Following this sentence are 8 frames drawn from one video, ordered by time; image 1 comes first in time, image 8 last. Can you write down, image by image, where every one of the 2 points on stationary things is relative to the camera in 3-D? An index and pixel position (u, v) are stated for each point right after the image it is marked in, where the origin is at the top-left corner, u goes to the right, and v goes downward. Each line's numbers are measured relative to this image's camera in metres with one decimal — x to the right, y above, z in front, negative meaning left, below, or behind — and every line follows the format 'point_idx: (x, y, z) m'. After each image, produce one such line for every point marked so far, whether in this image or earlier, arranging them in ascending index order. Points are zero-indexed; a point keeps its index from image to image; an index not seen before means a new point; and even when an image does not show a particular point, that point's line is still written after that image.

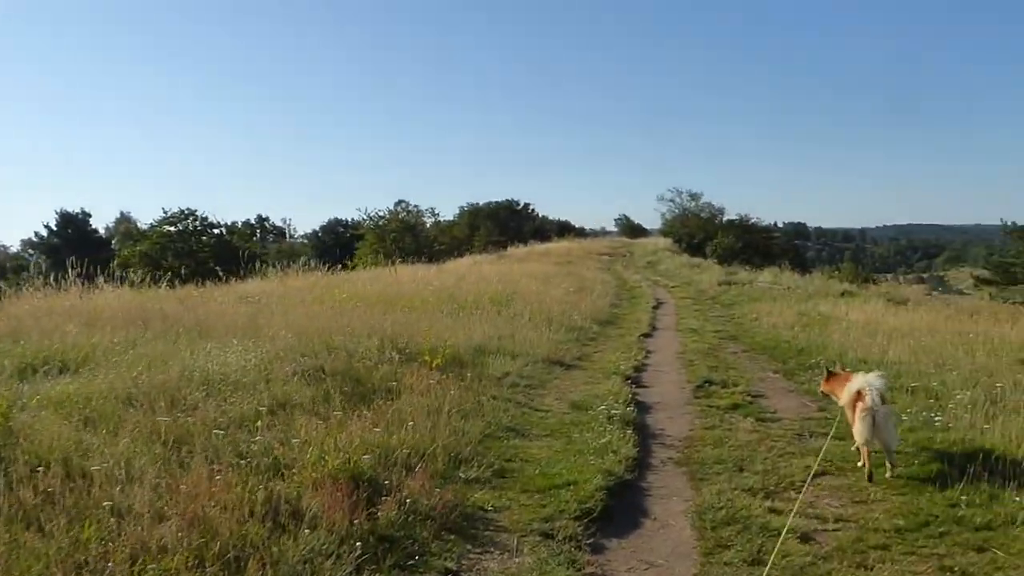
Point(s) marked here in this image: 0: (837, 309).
0: (+6.9, -0.4, +15.9) m
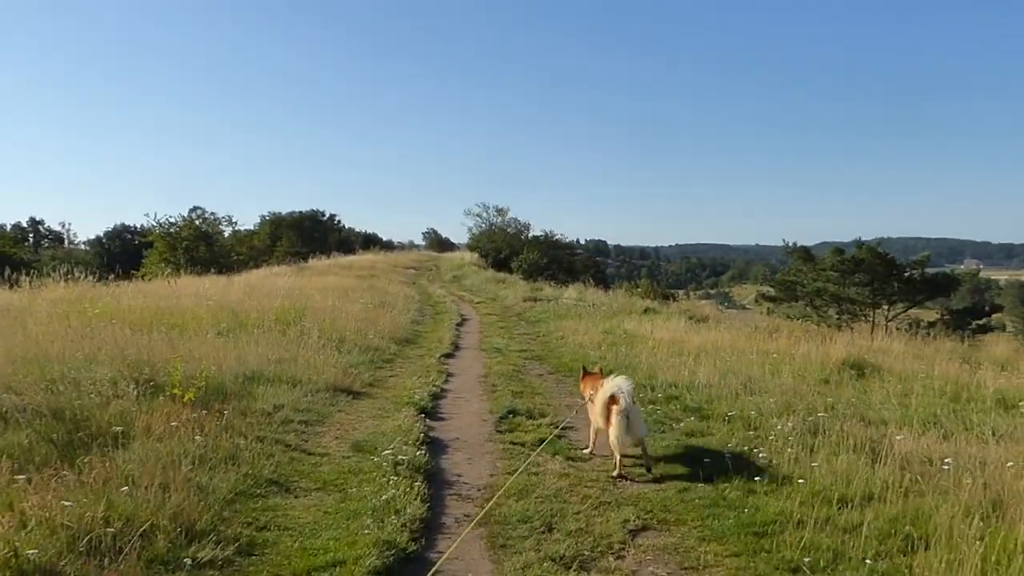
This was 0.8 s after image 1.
0: (+2.7, -0.8, +15.7) m
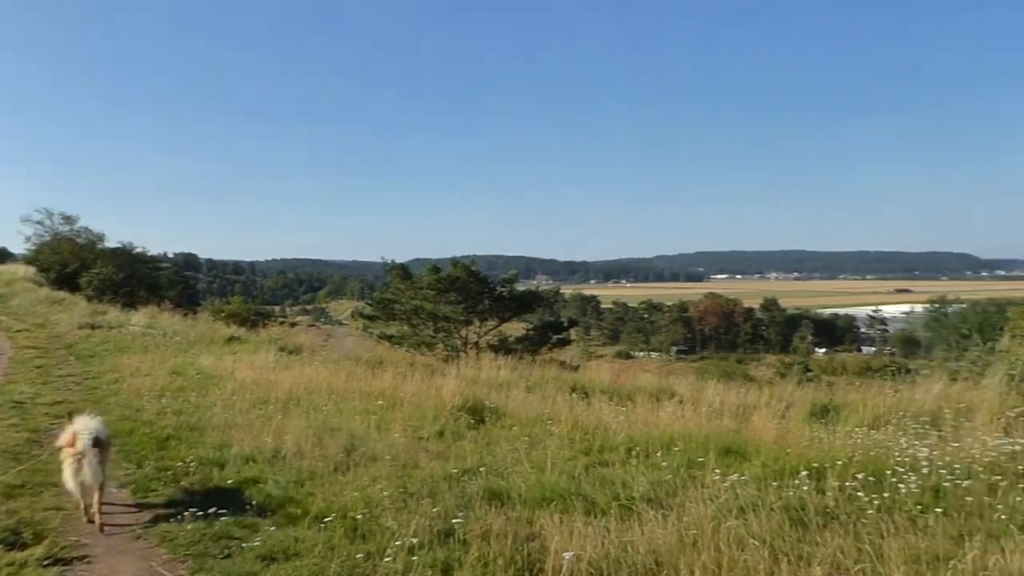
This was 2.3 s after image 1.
0: (-4.9, -1.3, +12.6) m
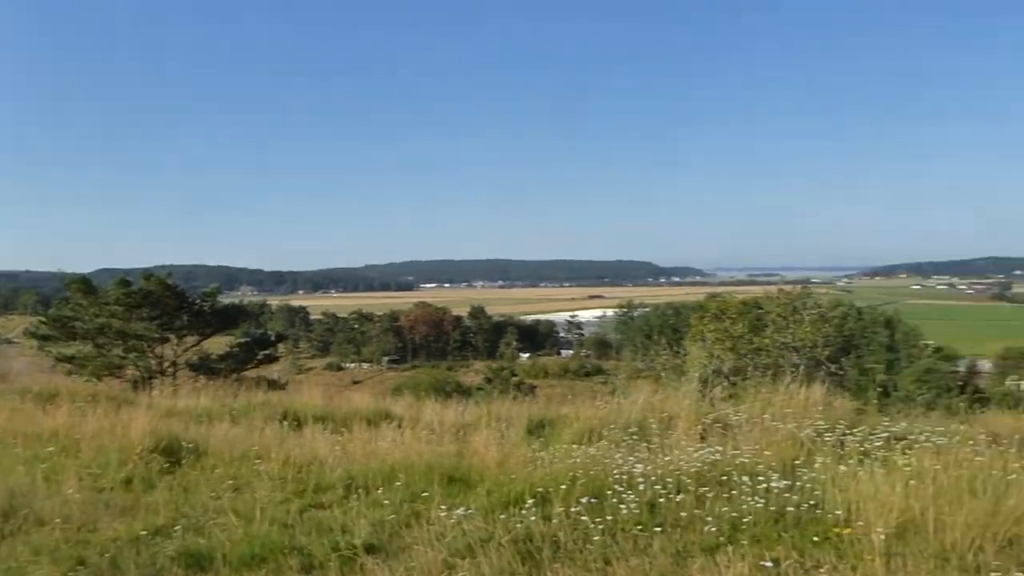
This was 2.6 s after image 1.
0: (-9.0, -1.6, +9.6) m
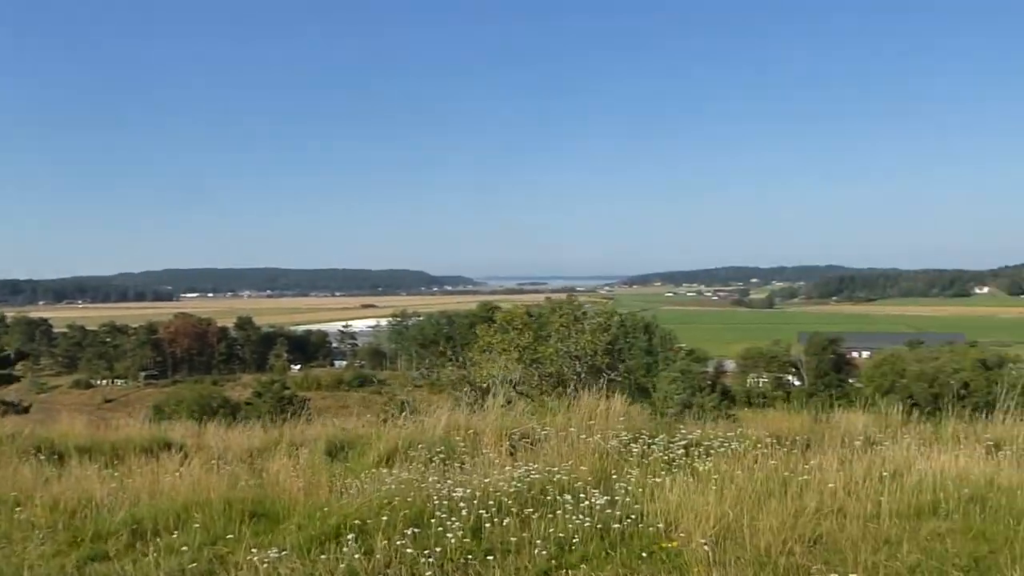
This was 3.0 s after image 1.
0: (-11.1, -1.8, +6.5) m
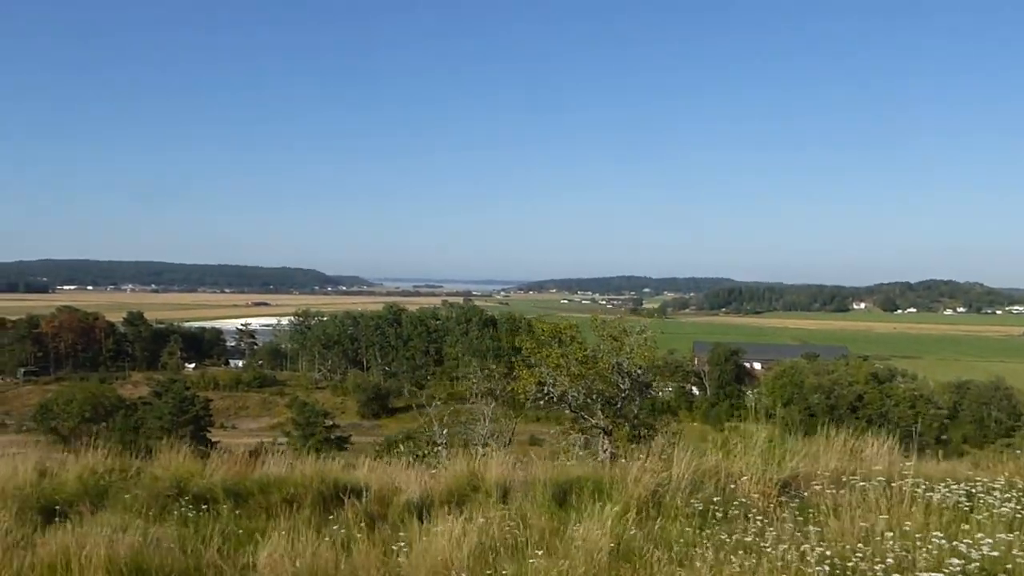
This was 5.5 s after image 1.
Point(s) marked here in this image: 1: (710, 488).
0: (-9.5, -1.6, +4.3) m
1: (+1.3, -1.3, +4.8) m
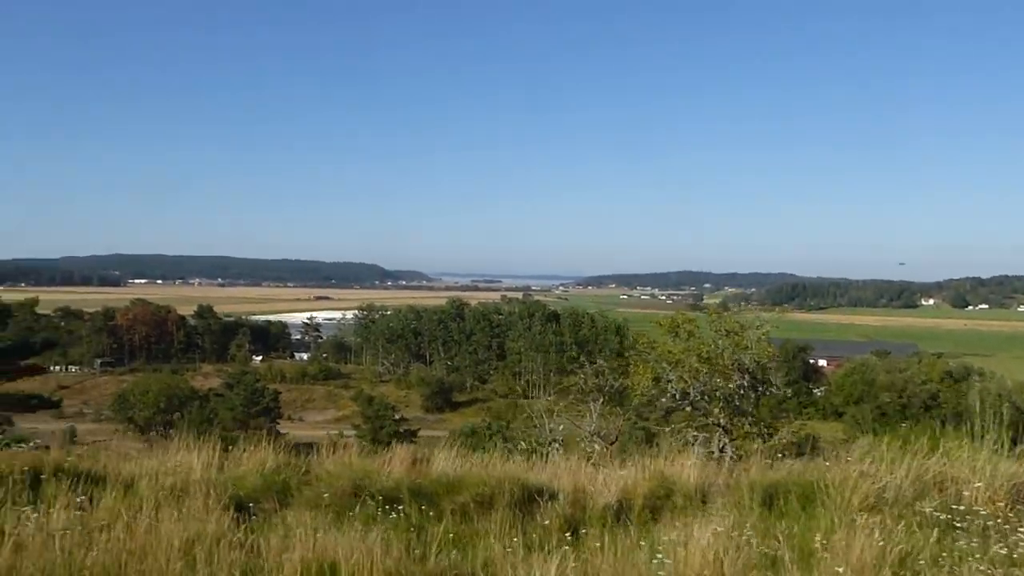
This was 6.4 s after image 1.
0: (-8.3, -1.5, +4.6) m
1: (+2.5, -1.2, +4.4) m
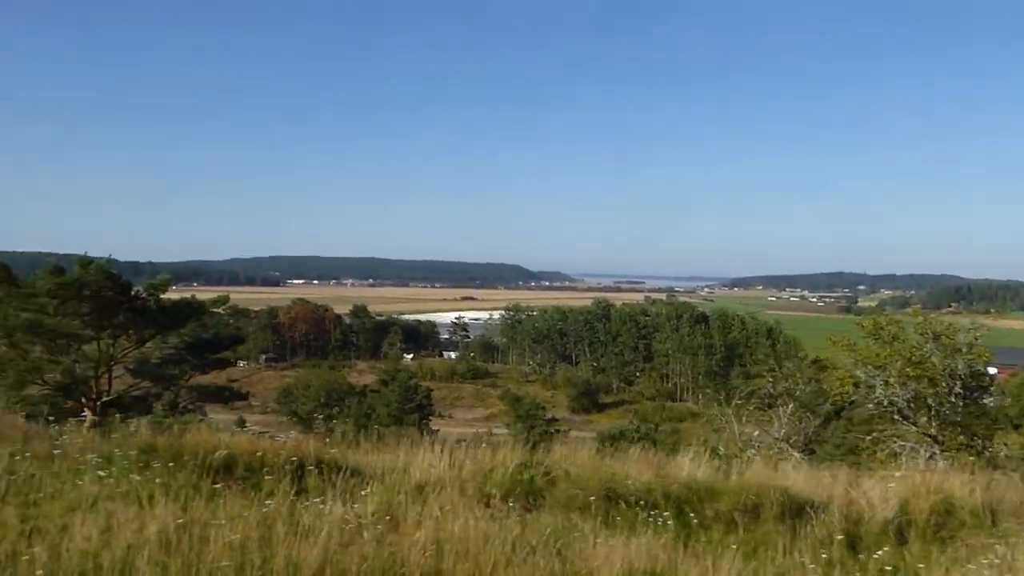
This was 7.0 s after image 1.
0: (-6.5, -1.5, +6.0) m
1: (+4.0, -1.2, +3.7) m
